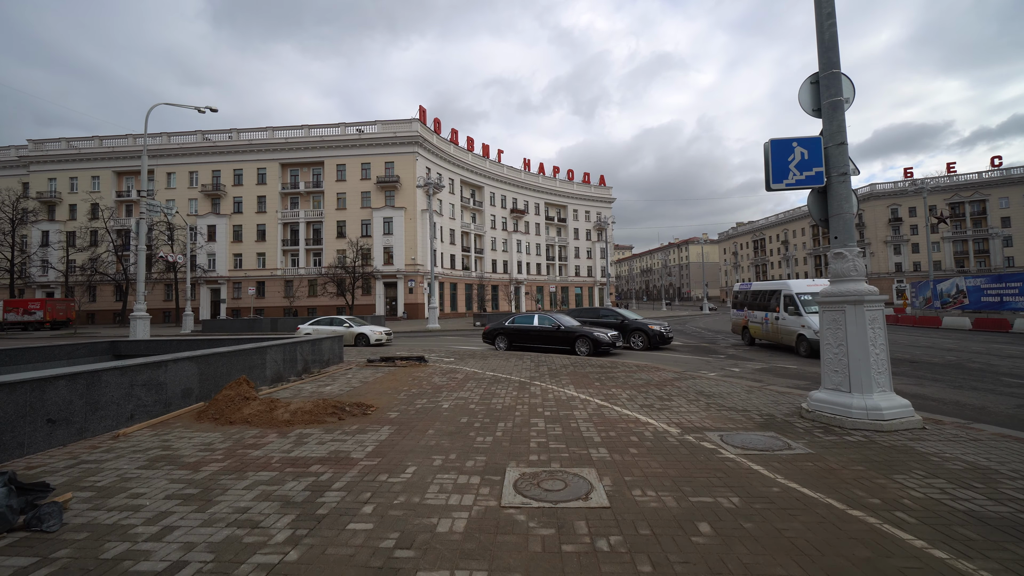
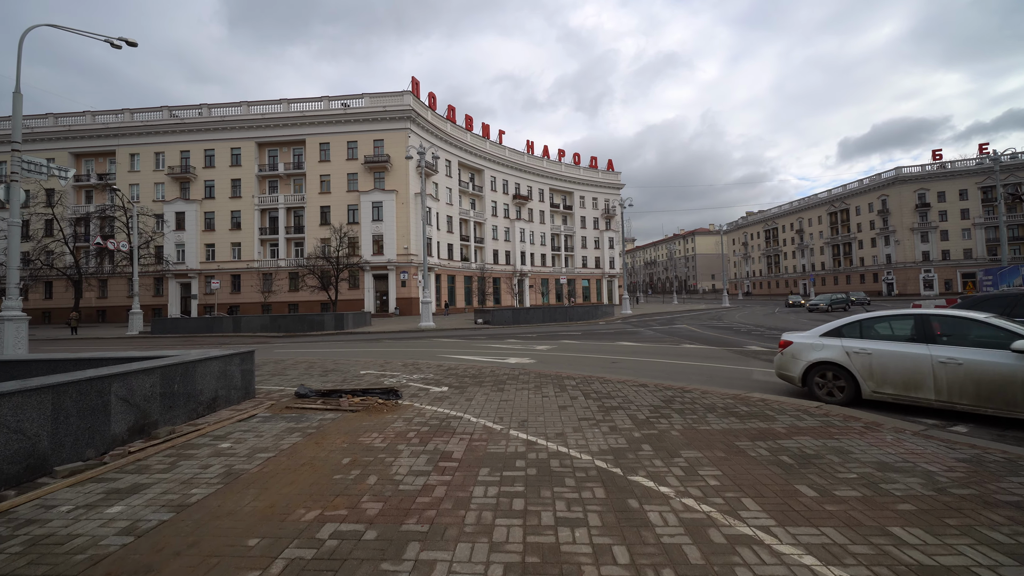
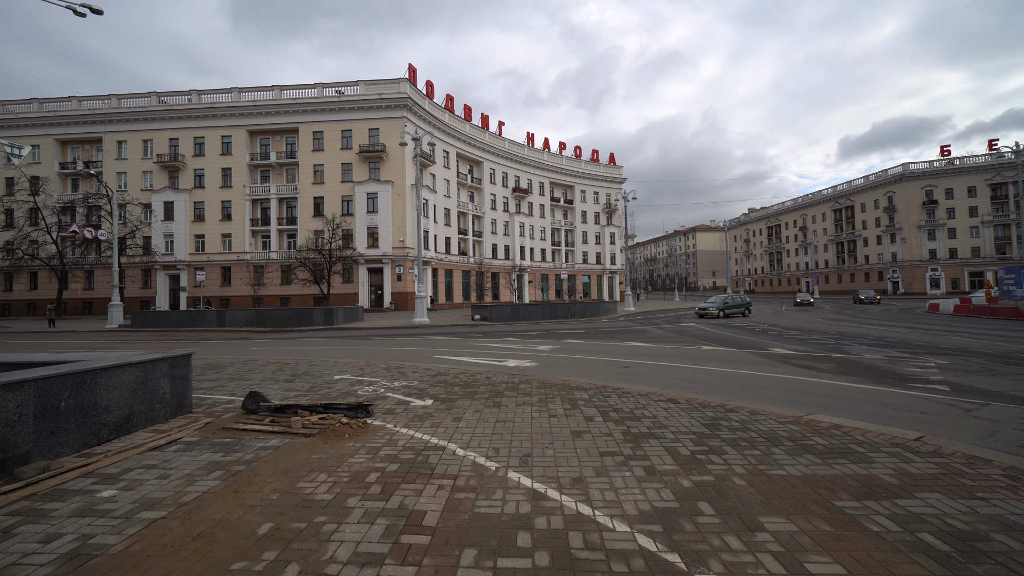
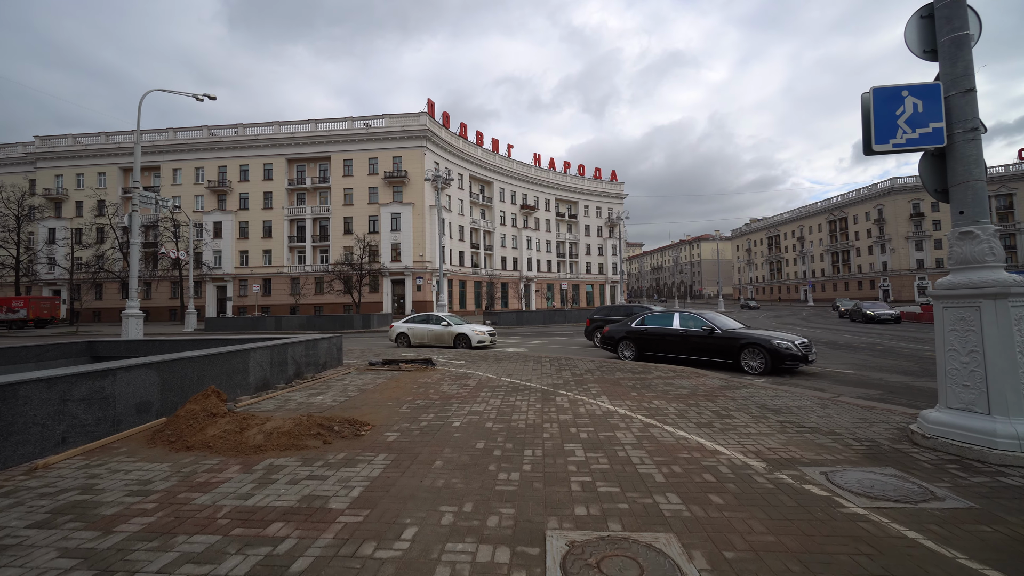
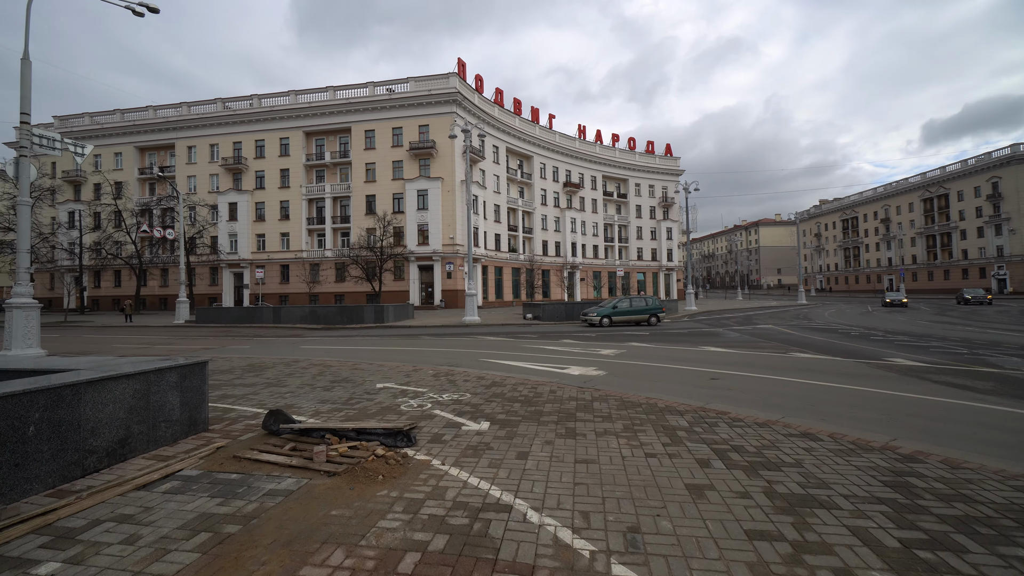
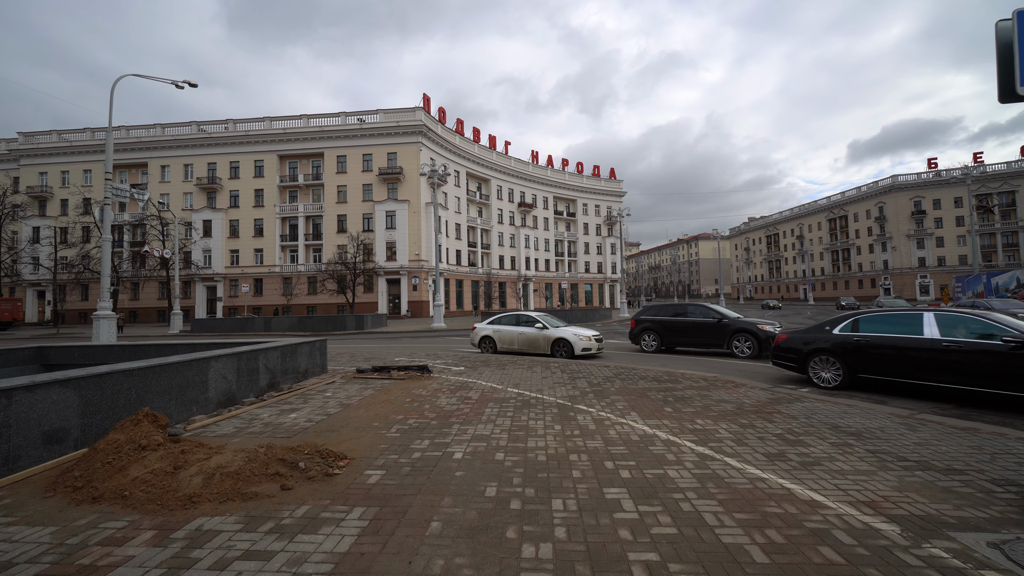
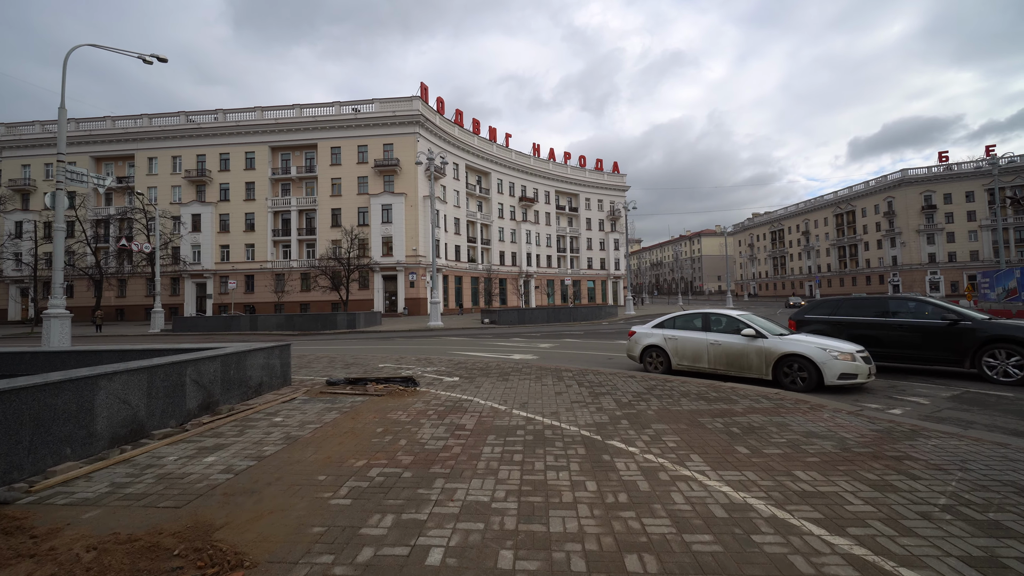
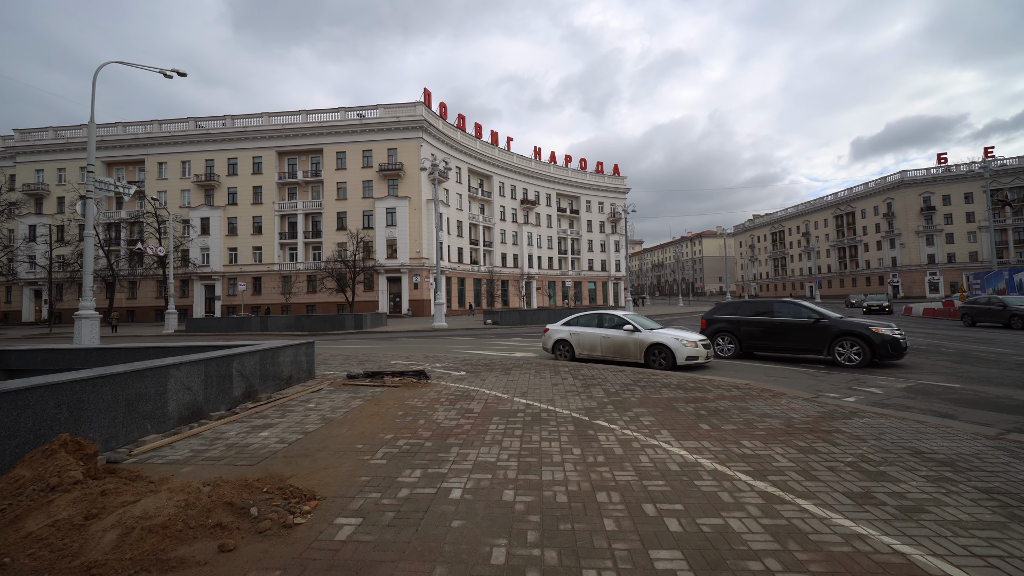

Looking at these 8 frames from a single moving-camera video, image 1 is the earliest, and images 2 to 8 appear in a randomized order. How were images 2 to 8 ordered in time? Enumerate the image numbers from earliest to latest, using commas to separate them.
4, 6, 8, 7, 2, 3, 5
